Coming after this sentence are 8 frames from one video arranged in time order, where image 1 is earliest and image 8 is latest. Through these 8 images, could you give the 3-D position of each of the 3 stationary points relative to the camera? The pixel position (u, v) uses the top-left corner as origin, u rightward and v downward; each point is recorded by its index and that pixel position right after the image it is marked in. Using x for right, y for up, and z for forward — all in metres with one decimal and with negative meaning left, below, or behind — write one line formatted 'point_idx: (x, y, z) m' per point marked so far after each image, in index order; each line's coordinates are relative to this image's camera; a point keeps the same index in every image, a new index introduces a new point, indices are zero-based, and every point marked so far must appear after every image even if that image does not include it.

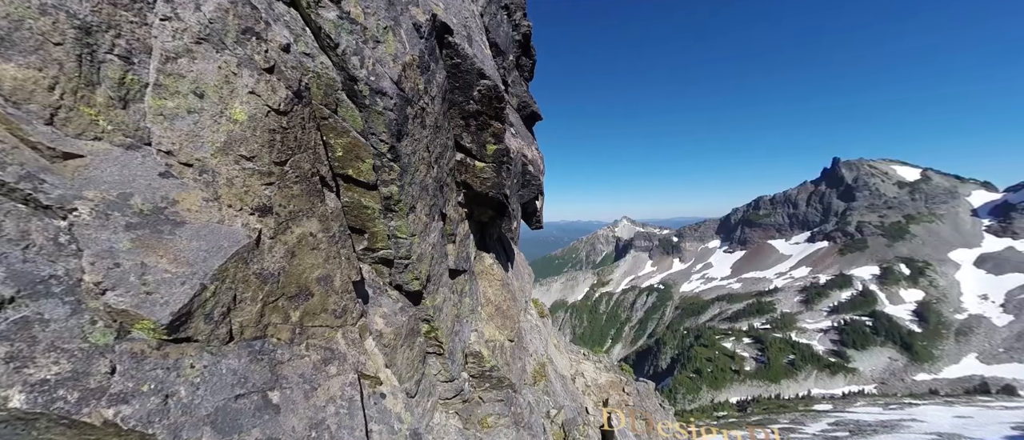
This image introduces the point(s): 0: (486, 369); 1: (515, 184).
0: (-1.1, -6.7, +16.9) m
1: (+0.3, +1.7, +18.2) m
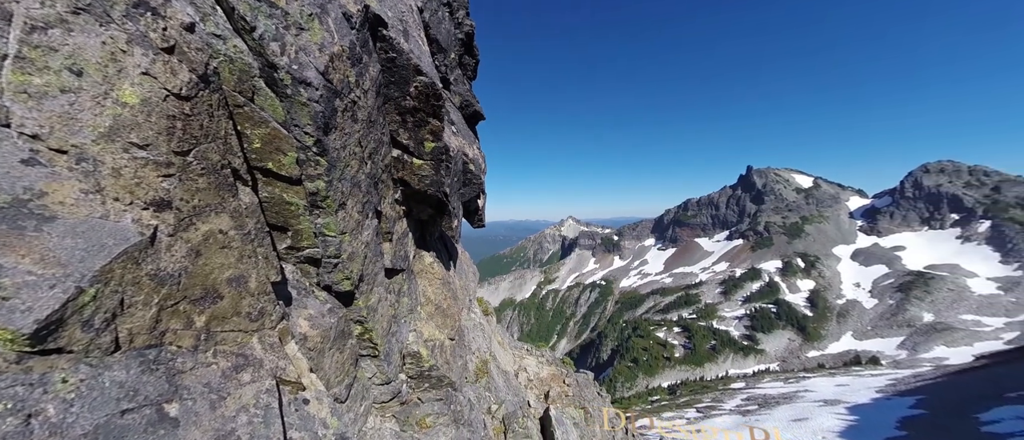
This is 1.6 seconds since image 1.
0: (-3.8, -6.6, +16.7) m
1: (-2.6, +1.8, +18.1) m
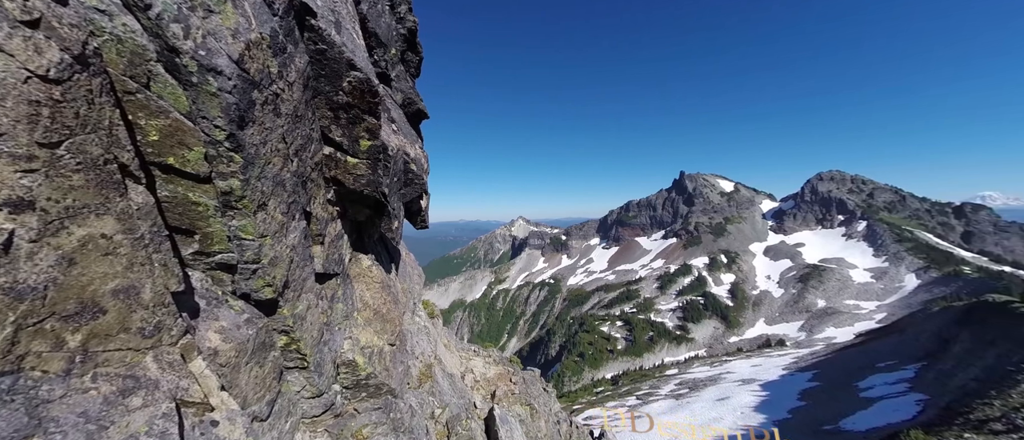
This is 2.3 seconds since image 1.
0: (-6.4, -6.7, +15.9) m
1: (-5.4, +1.8, +17.5) m
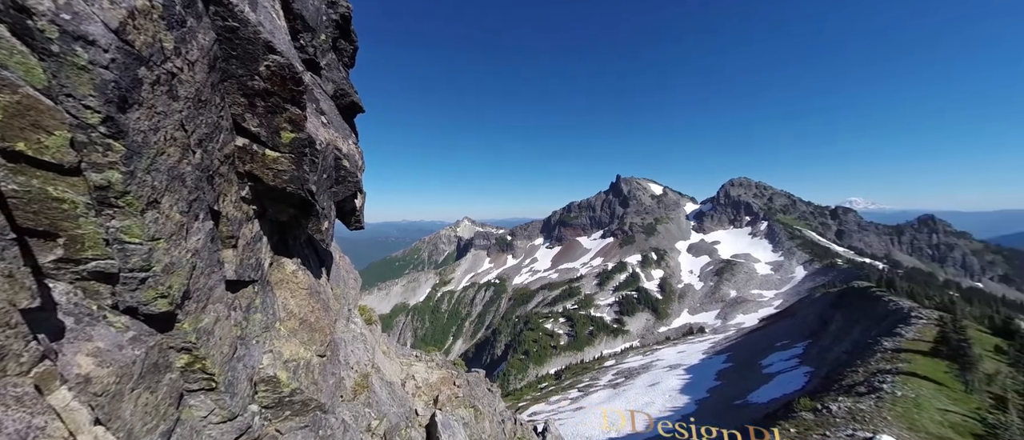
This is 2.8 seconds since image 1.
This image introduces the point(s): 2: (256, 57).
0: (-8.8, -6.7, +14.3) m
1: (-8.0, +1.7, +16.1) m
2: (-8.2, +5.2, +12.0) m
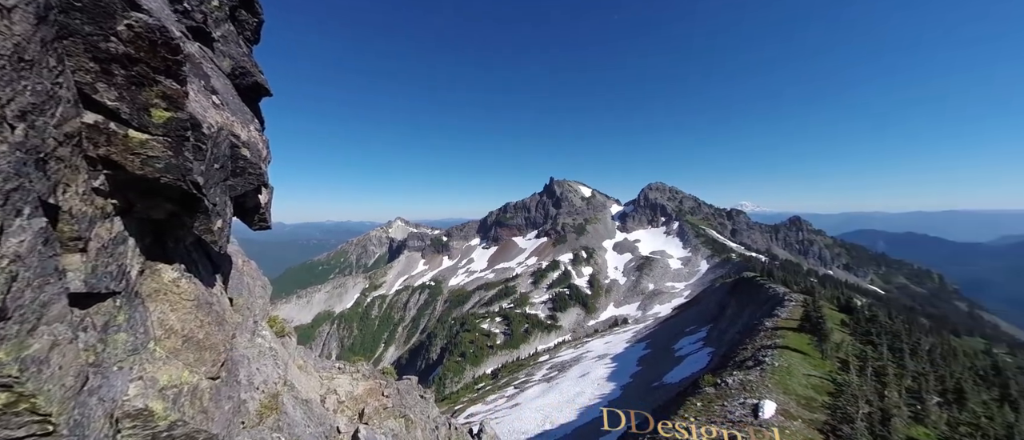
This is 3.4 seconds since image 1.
0: (-11.1, -6.6, +11.8) m
1: (-10.8, +1.8, +13.6) m
2: (-10.2, +5.3, +9.6) m
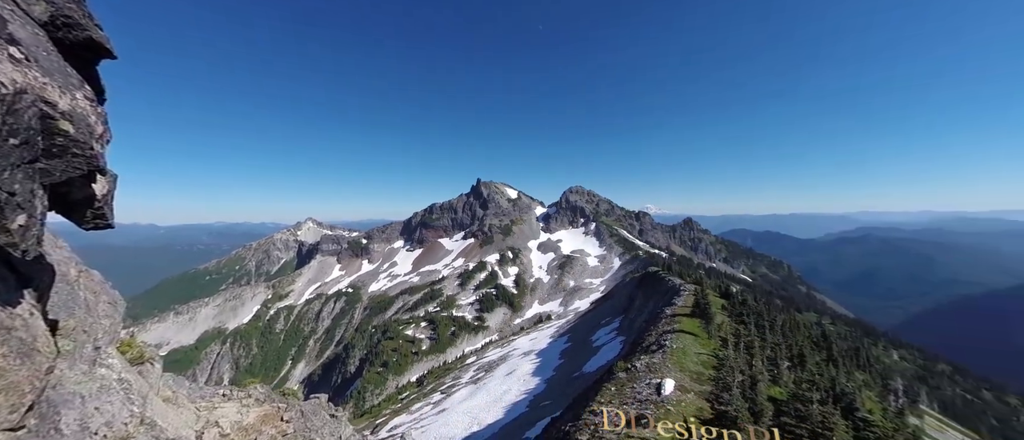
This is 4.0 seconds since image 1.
0: (-13.3, -6.5, +8.2) m
1: (-13.3, +2.0, +10.1) m
2: (-12.0, +5.4, +6.2) m
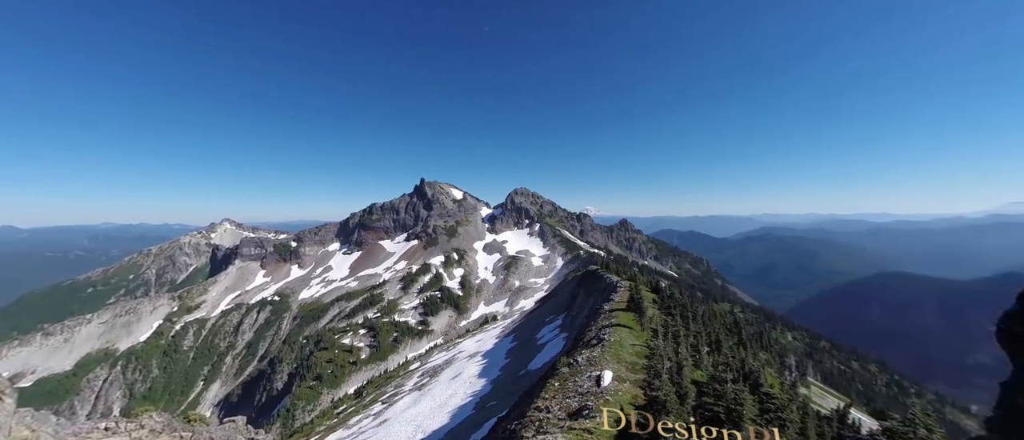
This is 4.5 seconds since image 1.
0: (-15.1, -7.0, +7.6) m
1: (-15.5, +1.5, +9.5) m
2: (-13.6, +5.0, +5.8) m
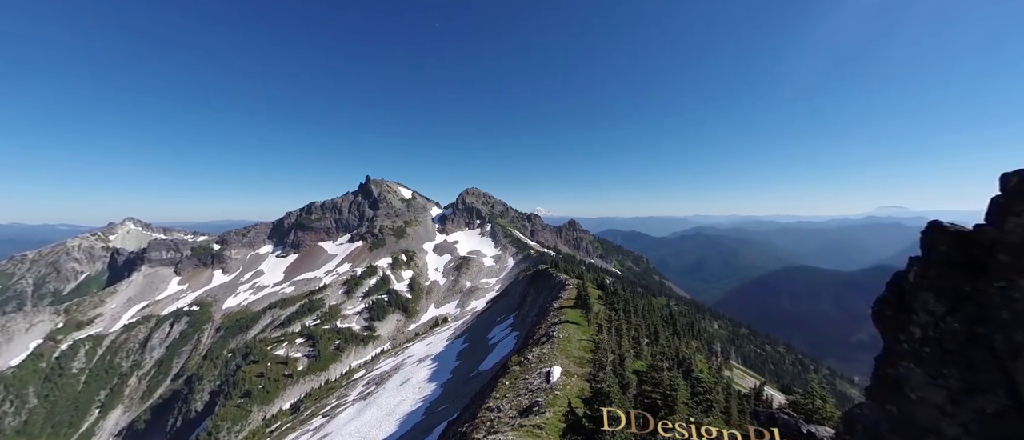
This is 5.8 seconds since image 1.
0: (-16.3, -7.3, +9.1) m
1: (-17.0, +1.2, +10.9) m
2: (-14.7, +4.7, +7.5) m
